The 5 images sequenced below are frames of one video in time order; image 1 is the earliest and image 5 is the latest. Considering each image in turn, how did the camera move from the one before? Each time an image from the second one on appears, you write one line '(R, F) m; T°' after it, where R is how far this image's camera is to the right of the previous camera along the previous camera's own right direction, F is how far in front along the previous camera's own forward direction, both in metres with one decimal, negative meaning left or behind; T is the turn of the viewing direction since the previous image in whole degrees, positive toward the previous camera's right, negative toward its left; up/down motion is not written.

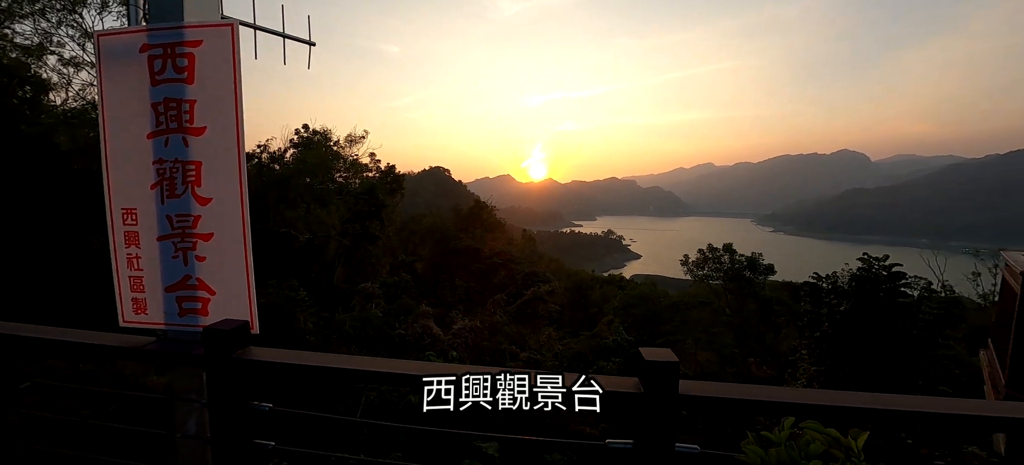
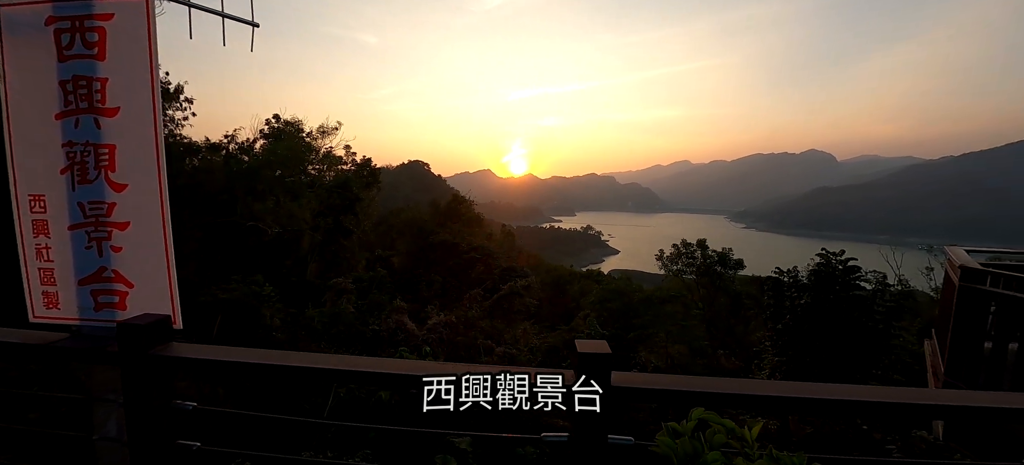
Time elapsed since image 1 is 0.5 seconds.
(+0.1, 0.0) m; +3°
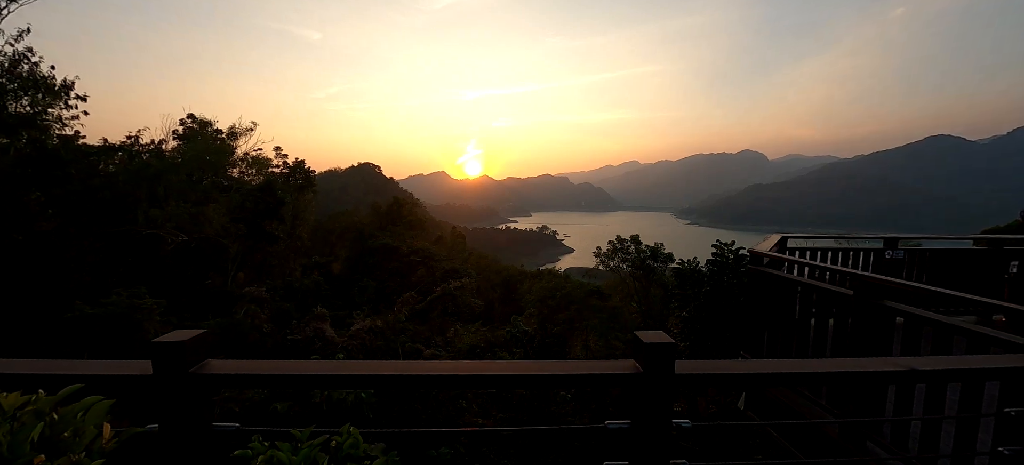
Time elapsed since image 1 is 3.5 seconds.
(+0.9, -0.1) m; +6°
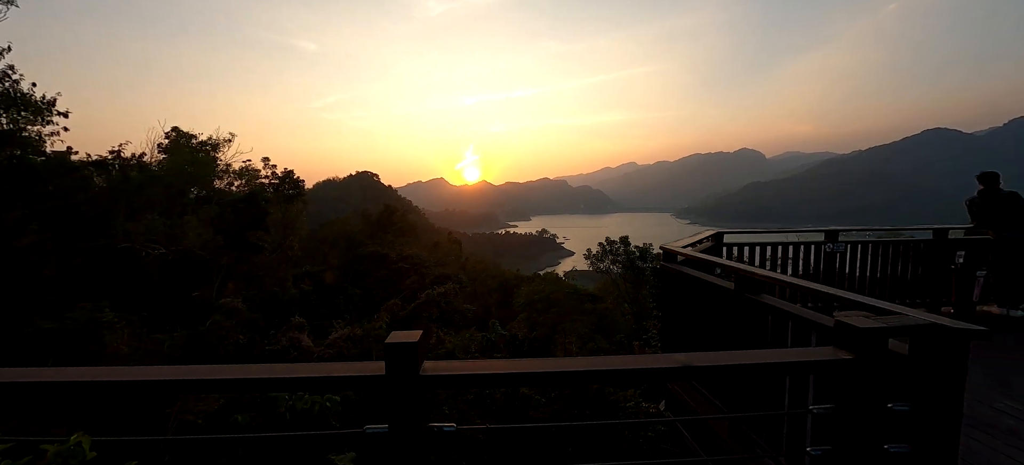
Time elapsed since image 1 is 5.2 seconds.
(+0.7, 0.0) m; 0°
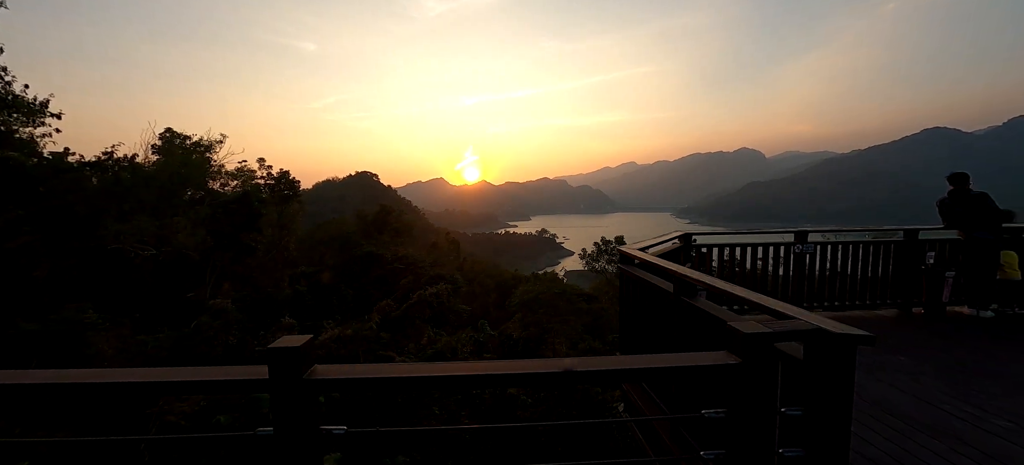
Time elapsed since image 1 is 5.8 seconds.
(+0.3, 0.0) m; 0°
